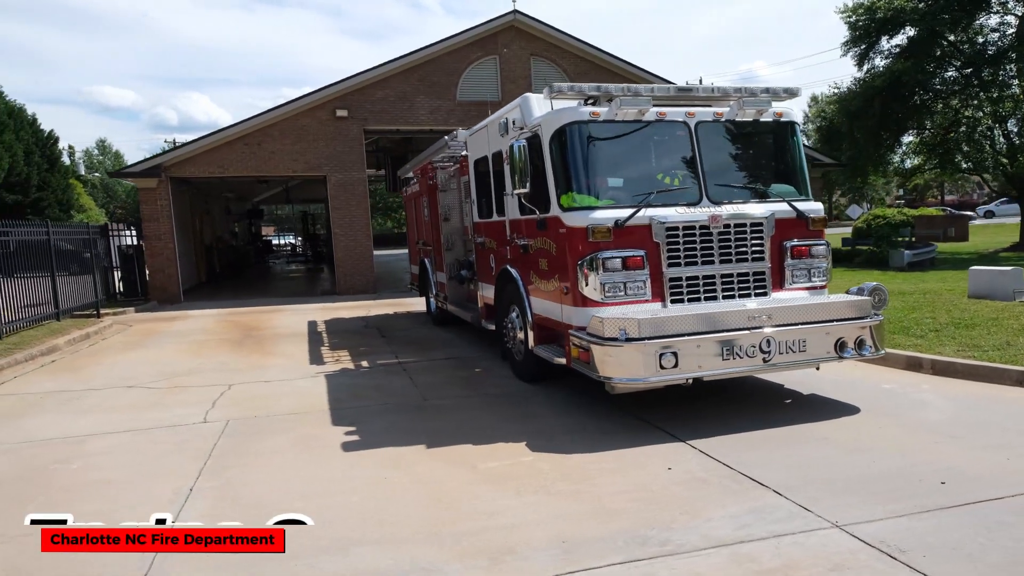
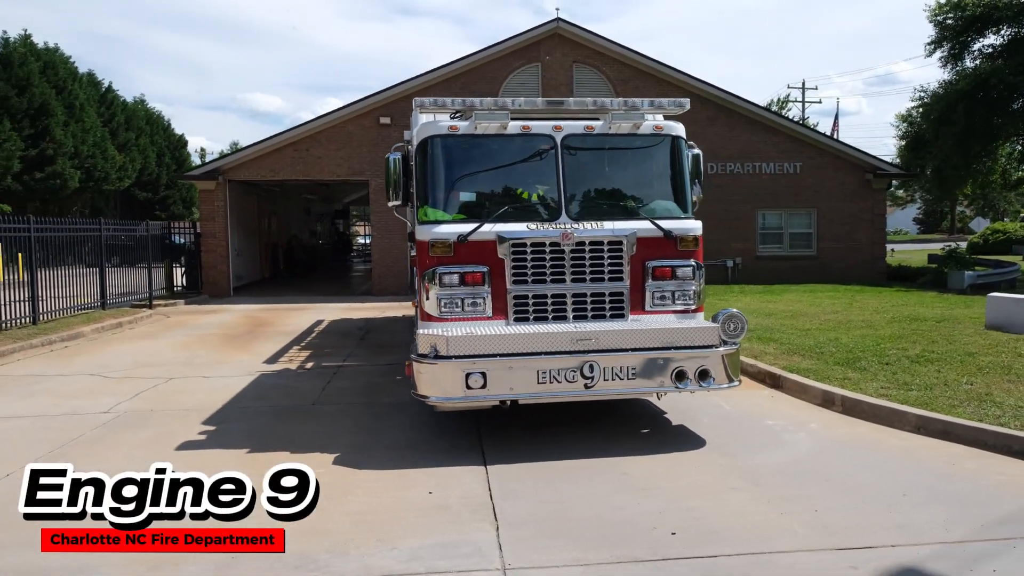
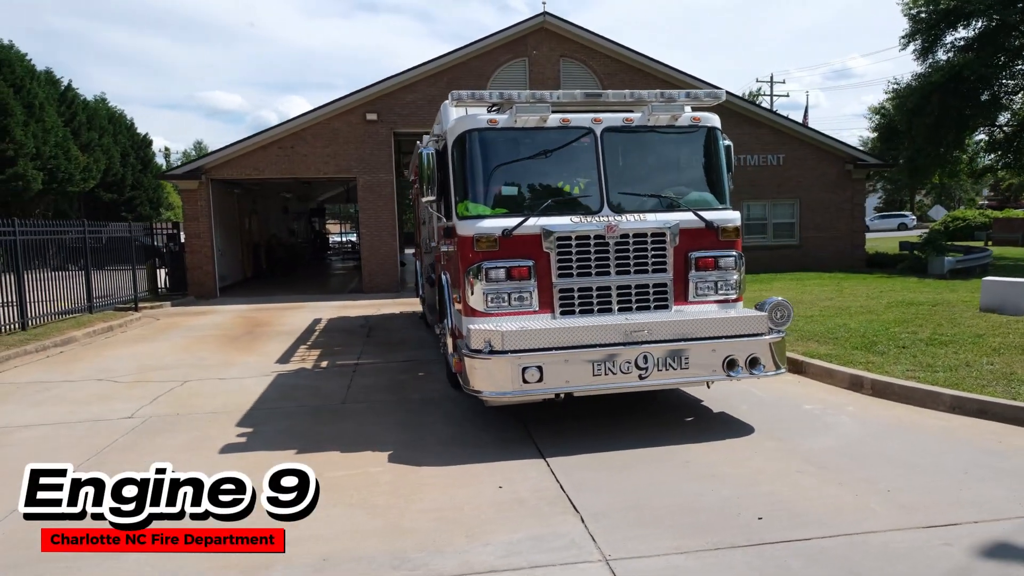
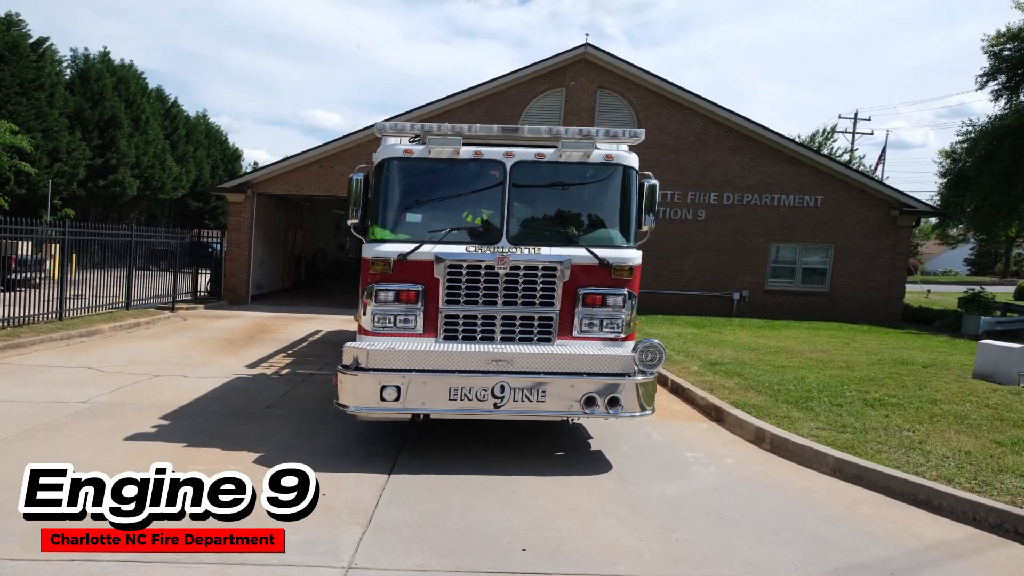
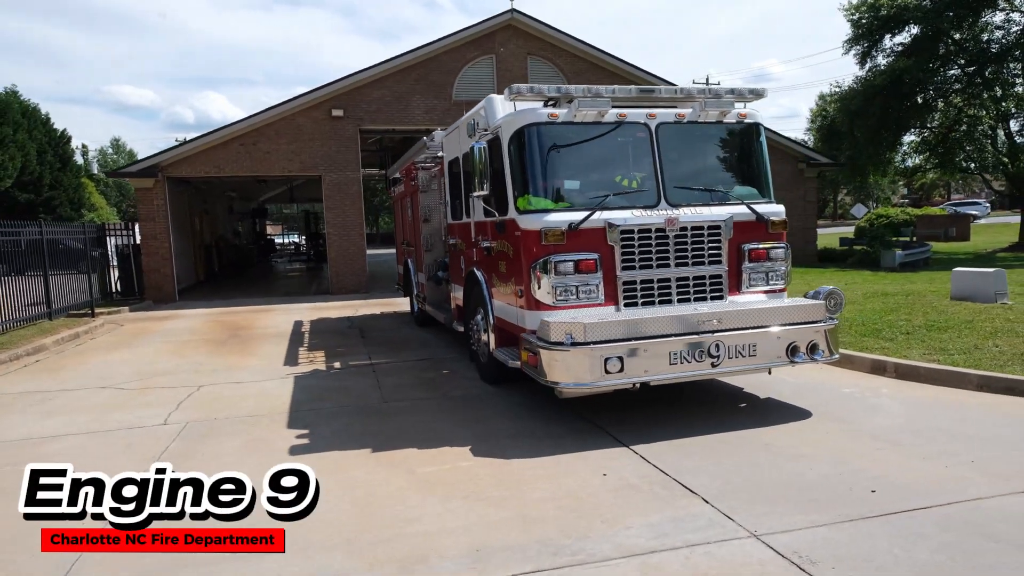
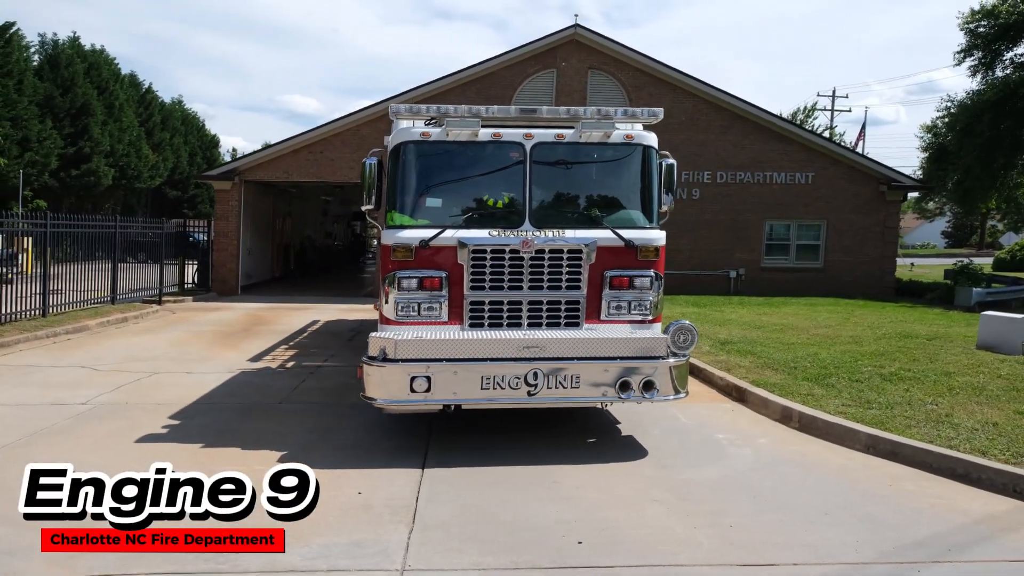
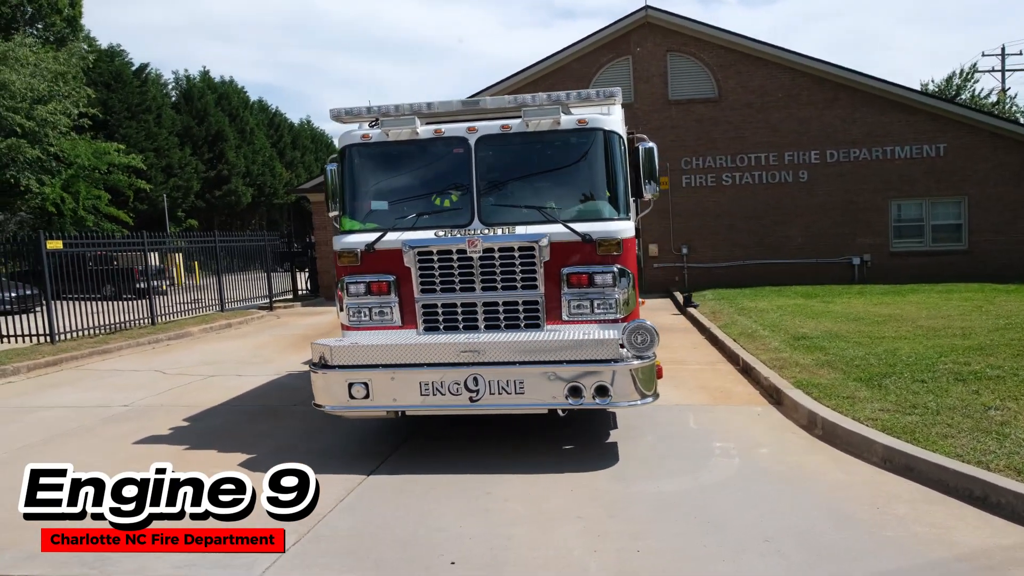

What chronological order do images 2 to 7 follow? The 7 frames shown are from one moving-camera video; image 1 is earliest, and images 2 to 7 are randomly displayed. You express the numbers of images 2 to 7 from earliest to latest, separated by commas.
5, 3, 2, 6, 4, 7
